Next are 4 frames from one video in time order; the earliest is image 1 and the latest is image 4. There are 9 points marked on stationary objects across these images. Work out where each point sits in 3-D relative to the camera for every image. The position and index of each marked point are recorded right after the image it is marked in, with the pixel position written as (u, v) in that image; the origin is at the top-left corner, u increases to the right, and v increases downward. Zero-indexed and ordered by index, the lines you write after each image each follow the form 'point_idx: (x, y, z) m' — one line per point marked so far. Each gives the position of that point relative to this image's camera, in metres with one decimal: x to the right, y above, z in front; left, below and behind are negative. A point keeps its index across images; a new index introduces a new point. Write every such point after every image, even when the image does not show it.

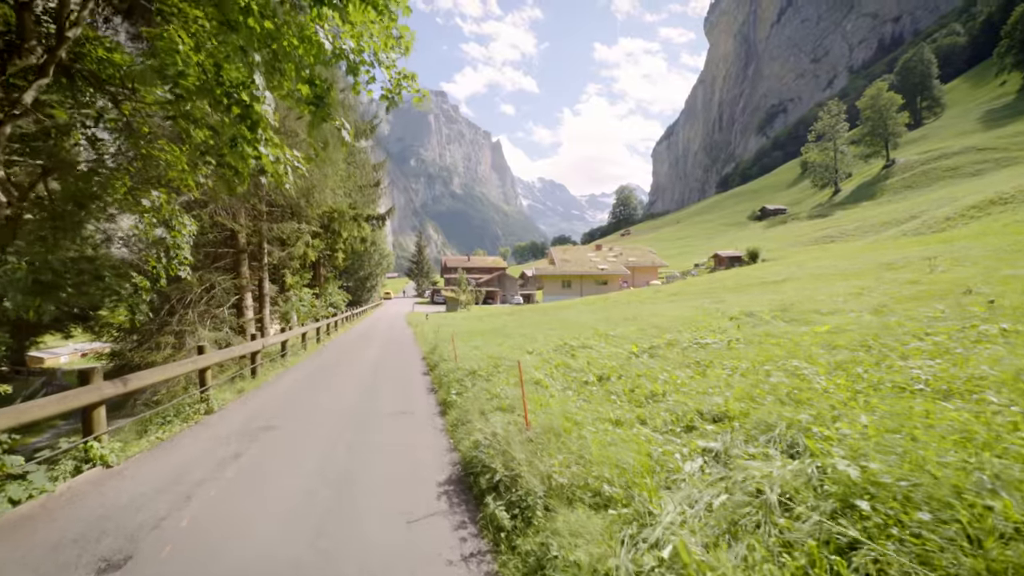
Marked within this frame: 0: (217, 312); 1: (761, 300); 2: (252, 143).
0: (-9.5, -0.8, +13.3) m
1: (+9.0, -0.4, +14.7) m
2: (-4.3, +2.4, +6.9) m
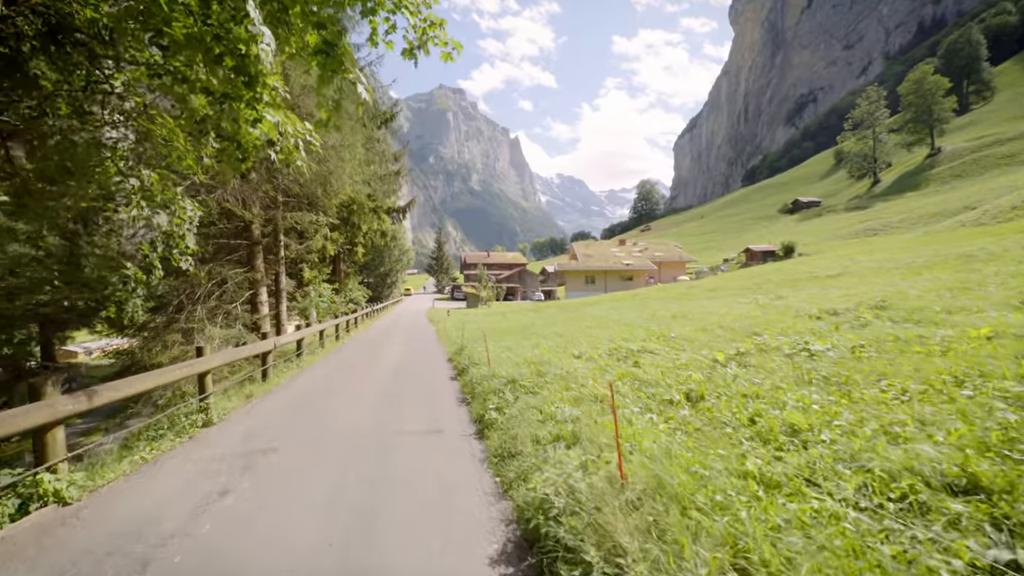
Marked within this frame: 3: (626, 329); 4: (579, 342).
0: (-8.5, -0.6, +12.4) m
1: (+10.0, -0.2, +12.9) m
2: (-3.6, +2.5, +5.7) m
3: (+3.4, -1.2, +12.3) m
4: (+1.8, -1.4, +10.8) m
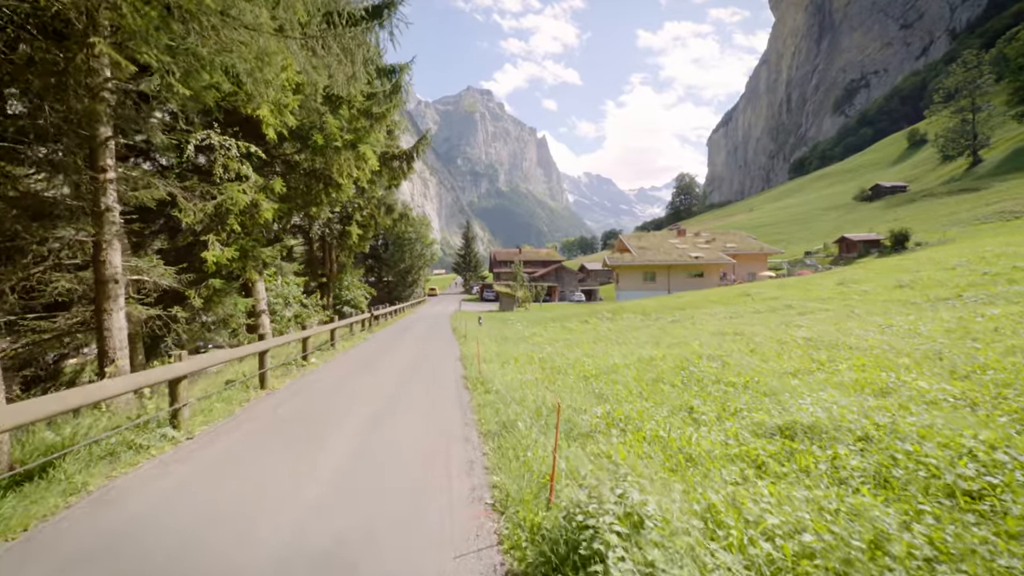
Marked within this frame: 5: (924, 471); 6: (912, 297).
0: (-6.6, -0.4, +3.0) m
1: (+11.9, 0.0, +2.4) m
2: (-2.2, +2.8, -3.9) m
3: (+5.3, -1.0, +2.2) m
4: (+3.6, -1.2, +0.9) m
5: (+3.3, -1.3, +3.6) m
6: (+15.1, -0.2, +15.5) m
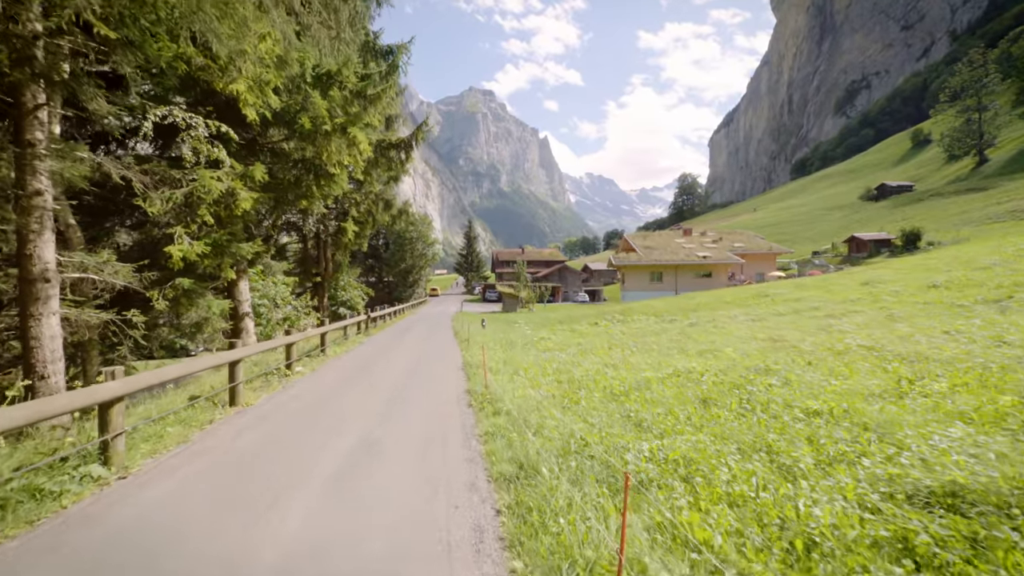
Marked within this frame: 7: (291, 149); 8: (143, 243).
0: (-6.4, -0.4, +1.8) m
1: (+12.1, 0.0, +1.1) m
2: (-2.0, +2.8, -5.1) m
3: (+5.5, -1.0, +0.9) m
4: (+3.7, -1.2, -0.4) m
5: (+3.5, -1.3, +2.3) m
6: (+15.4, -0.2, +14.2) m
7: (-6.1, +3.9, +11.4) m
8: (-8.1, +1.1, +9.2) m
